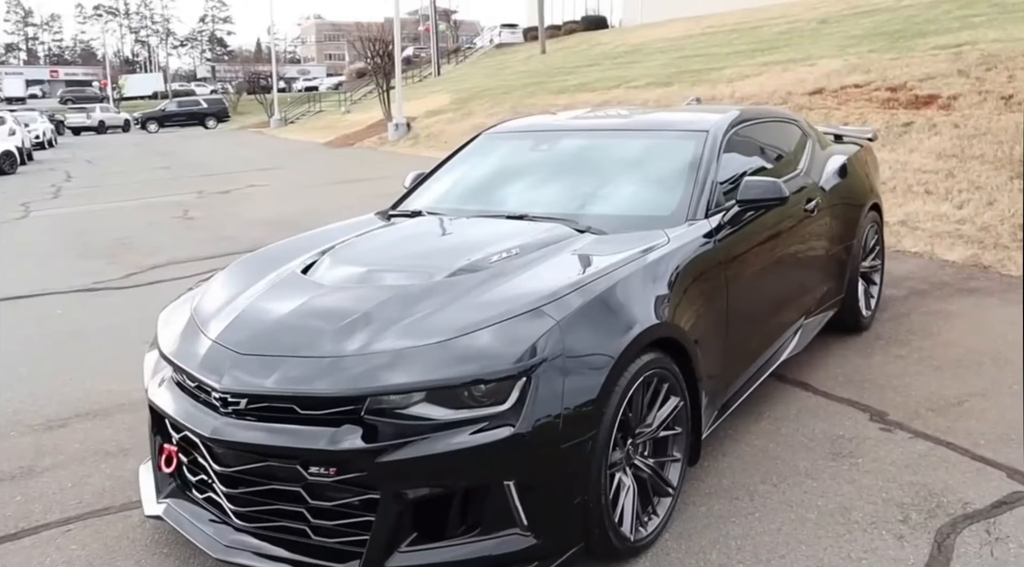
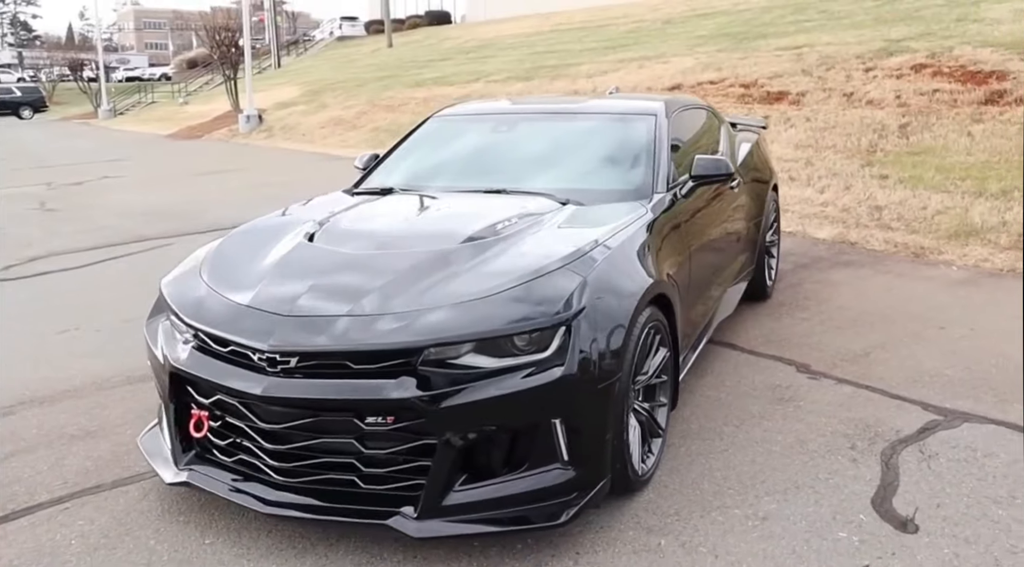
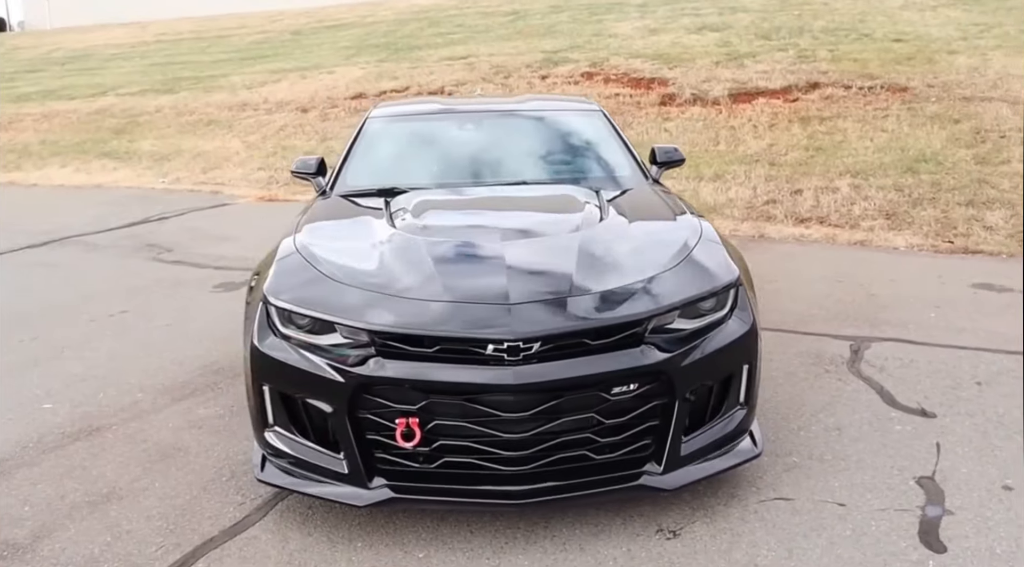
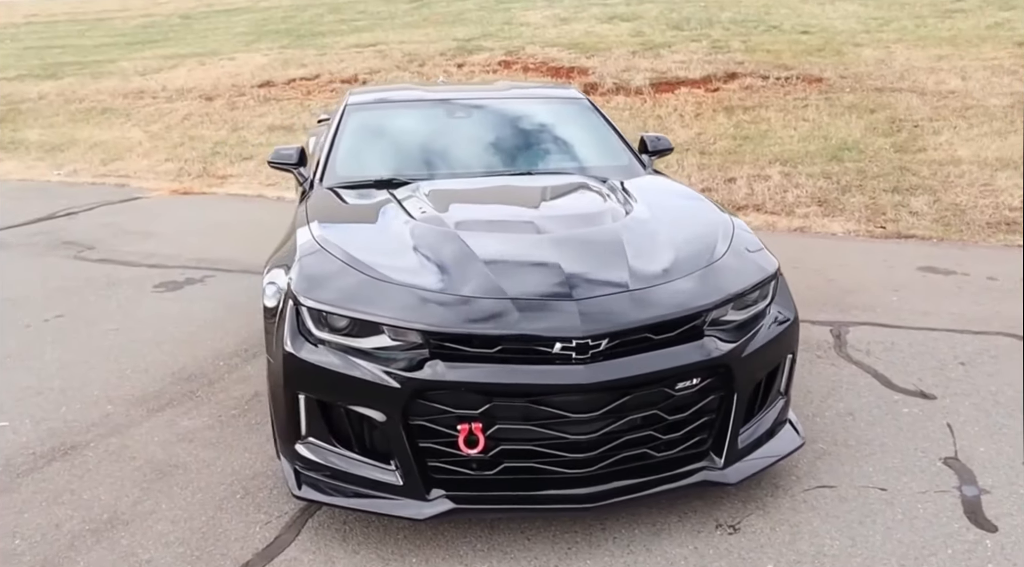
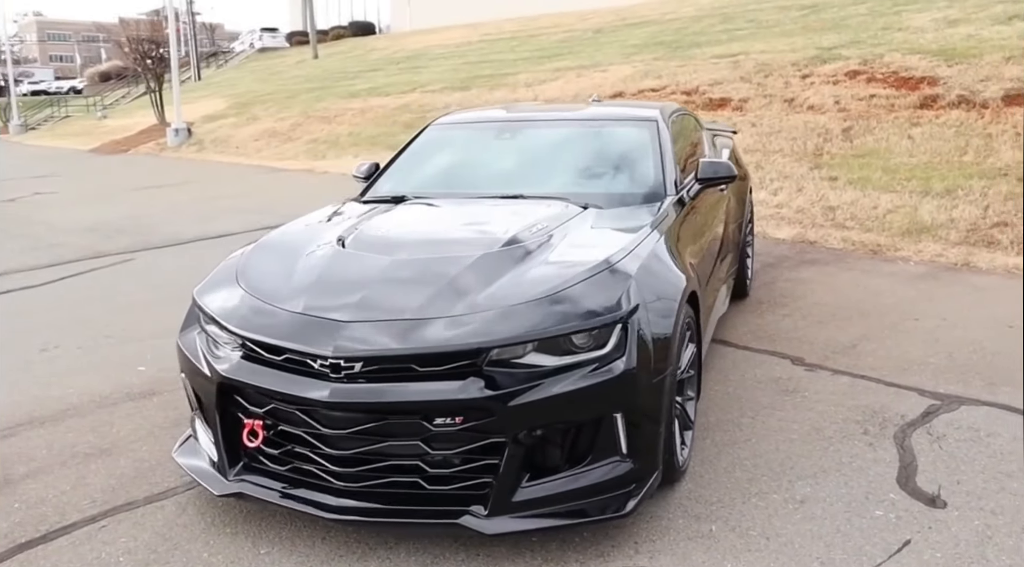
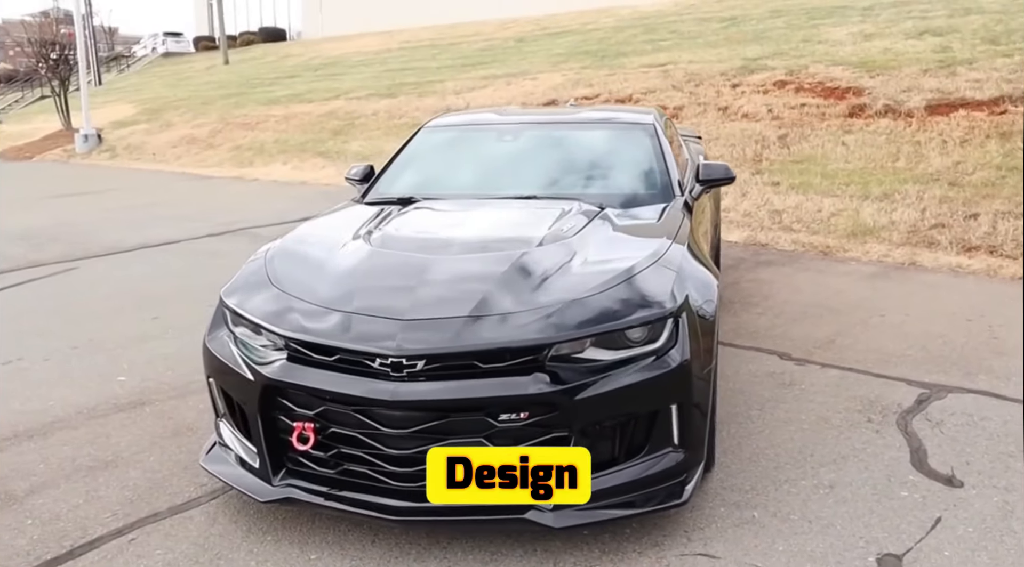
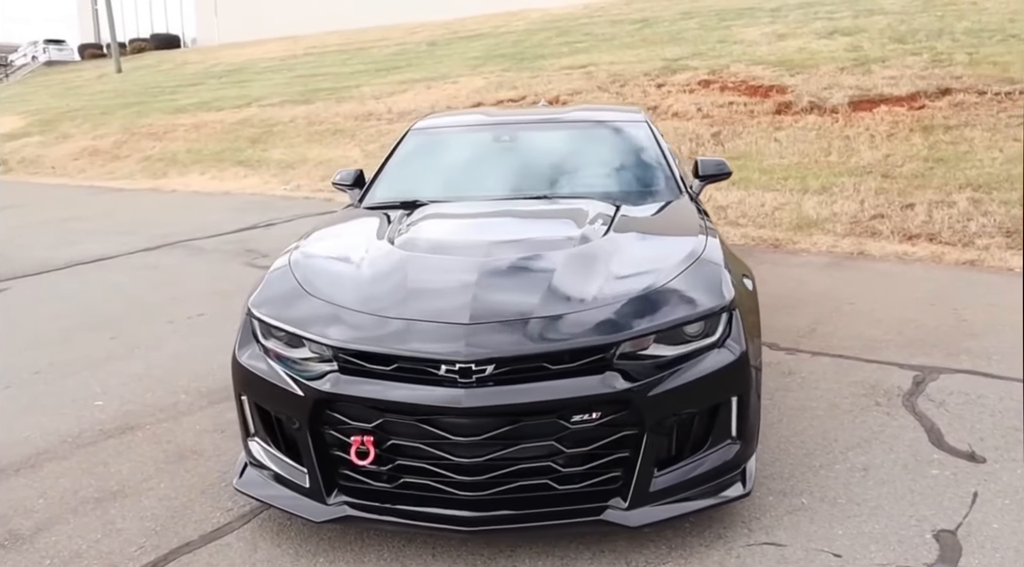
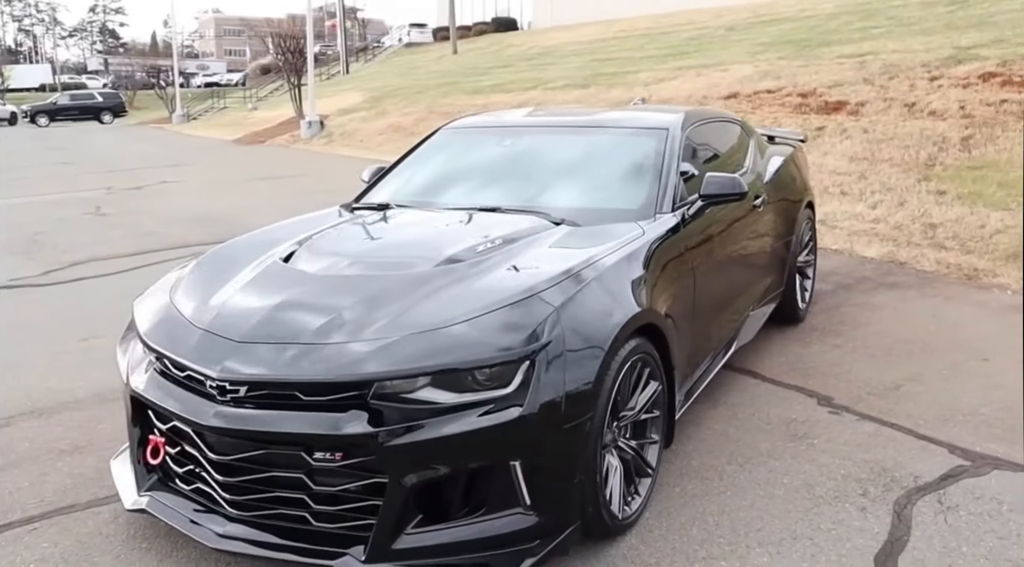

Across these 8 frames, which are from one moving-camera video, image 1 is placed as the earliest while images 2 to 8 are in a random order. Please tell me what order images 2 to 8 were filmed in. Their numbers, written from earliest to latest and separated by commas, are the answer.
8, 2, 5, 6, 7, 3, 4
